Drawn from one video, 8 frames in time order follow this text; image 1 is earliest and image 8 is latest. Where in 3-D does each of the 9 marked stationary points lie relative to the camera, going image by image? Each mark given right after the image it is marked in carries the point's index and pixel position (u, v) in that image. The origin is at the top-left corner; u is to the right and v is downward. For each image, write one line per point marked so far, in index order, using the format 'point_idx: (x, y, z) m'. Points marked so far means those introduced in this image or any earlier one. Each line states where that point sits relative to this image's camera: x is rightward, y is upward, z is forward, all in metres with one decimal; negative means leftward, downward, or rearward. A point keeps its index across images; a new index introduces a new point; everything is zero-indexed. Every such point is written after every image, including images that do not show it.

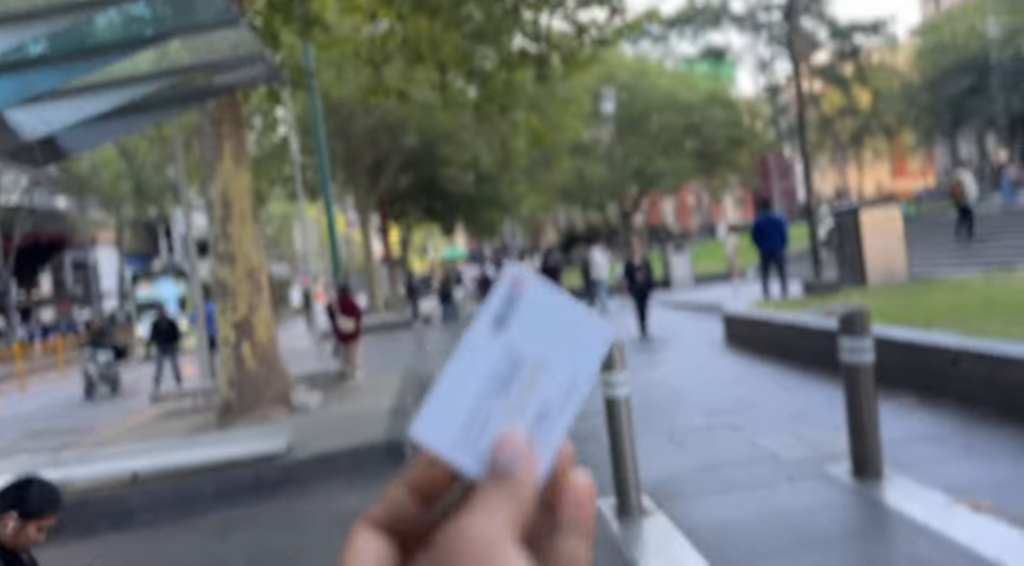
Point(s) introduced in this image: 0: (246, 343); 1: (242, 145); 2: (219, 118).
0: (-3.0, -0.7, +10.5) m
1: (-3.1, +1.6, +10.8) m
2: (-3.3, +1.9, +10.6) m
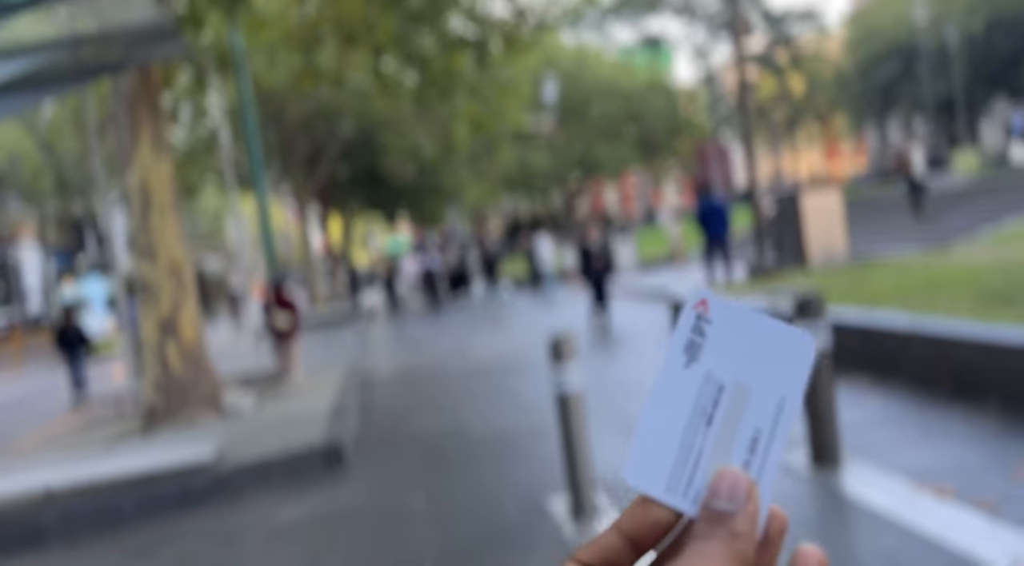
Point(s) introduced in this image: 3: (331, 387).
0: (-3.6, -0.7, +9.9) m
1: (-3.8, +1.6, +10.1) m
2: (-4.0, +1.9, +10.0) m
3: (-2.1, -1.2, +10.9) m
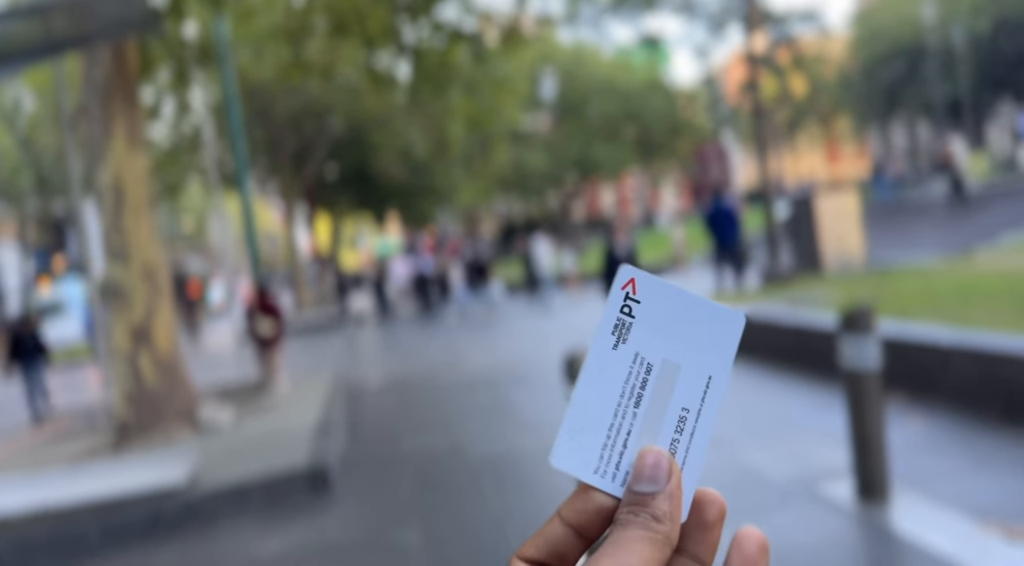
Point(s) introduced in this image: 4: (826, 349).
0: (-3.6, -0.7, +9.1) m
1: (-3.7, +1.6, +9.4) m
2: (-3.9, +1.9, +9.2) m
3: (-2.1, -1.3, +10.1) m
4: (+2.5, -0.5, +7.7) m
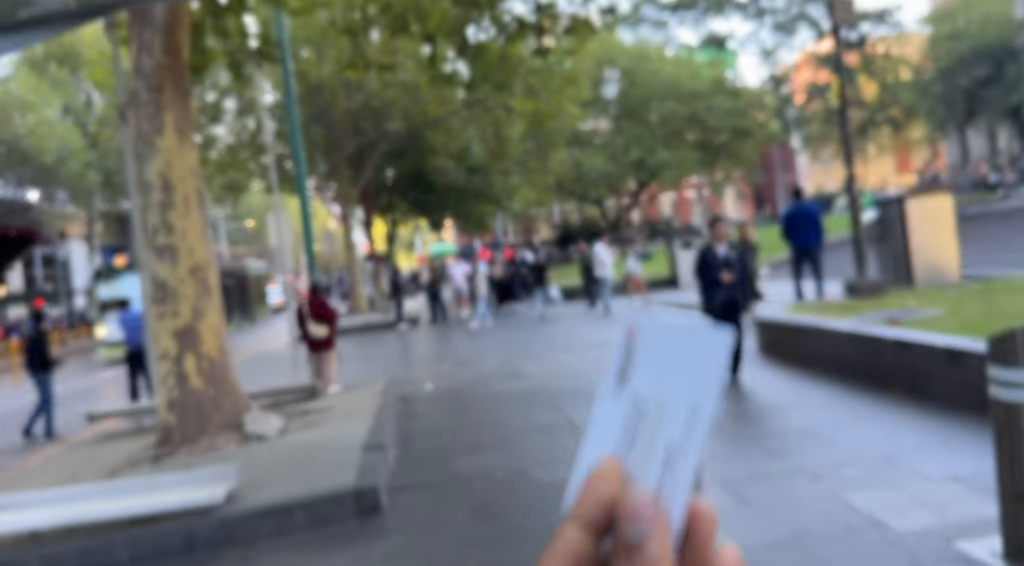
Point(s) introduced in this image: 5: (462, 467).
0: (-3.0, -0.7, +8.7) m
1: (-3.1, +1.6, +9.0) m
2: (-3.3, +1.9, +8.8) m
3: (-1.5, -1.3, +9.6) m
4: (+3.0, -0.6, +6.9) m
5: (-0.4, -1.4, +7.1) m
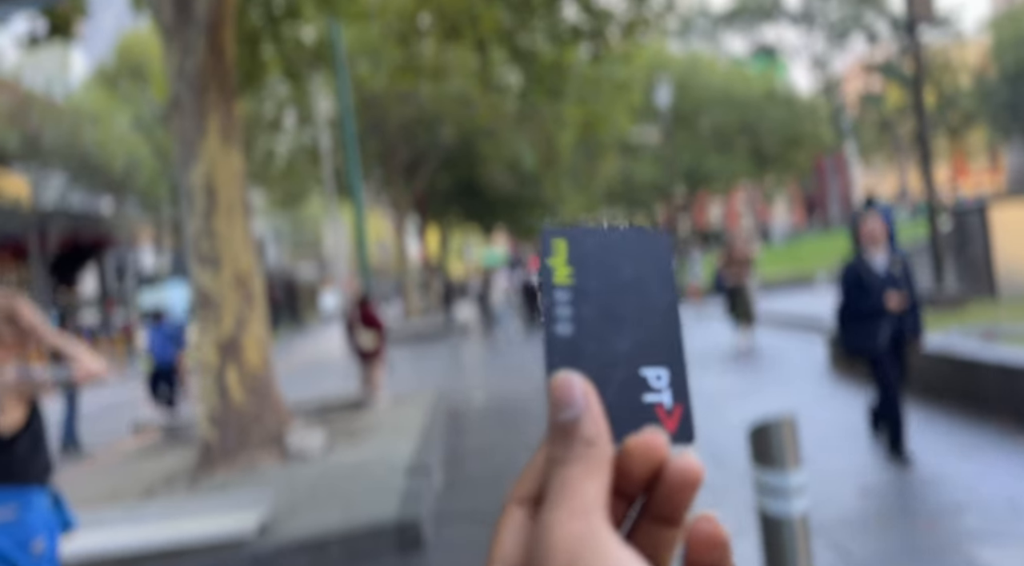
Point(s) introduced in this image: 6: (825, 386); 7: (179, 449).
0: (-2.5, -0.8, +8.4) m
1: (-2.6, +1.5, +8.7) m
2: (-2.8, +1.8, +8.5) m
3: (-1.0, -1.4, +9.2) m
4: (+3.4, -0.7, +6.3) m
5: (0.0, -1.5, +6.7) m
6: (+3.1, -1.0, +9.3) m
7: (-3.5, -1.7, +9.9) m
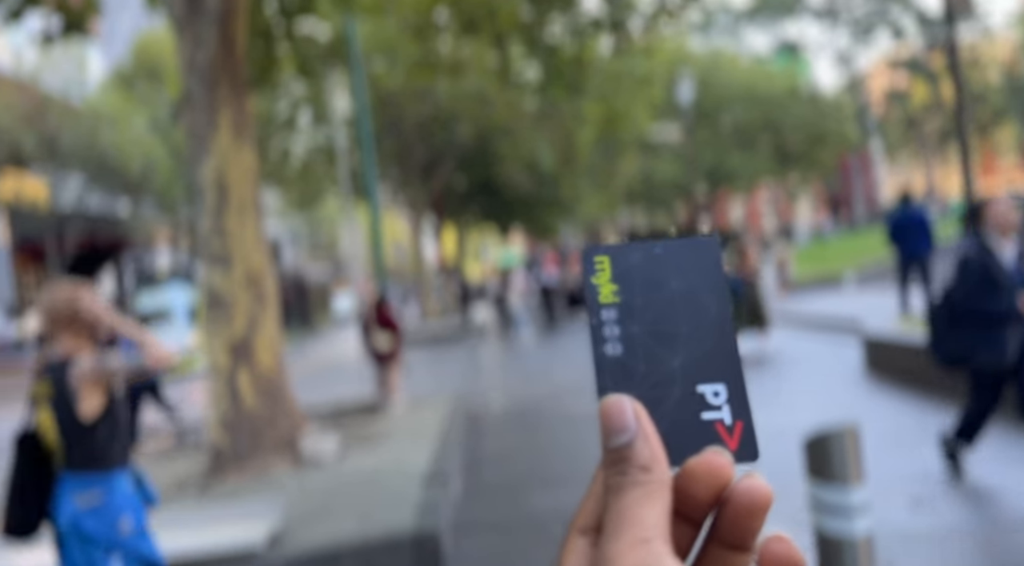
0: (-2.3, -0.8, +8.1) m
1: (-2.4, +1.5, +8.4) m
2: (-2.6, +1.8, +8.2) m
3: (-0.8, -1.4, +8.9) m
4: (+3.6, -0.7, +5.9) m
5: (+0.2, -1.5, +6.3) m
6: (+3.3, -1.0, +9.0) m
7: (-3.3, -1.7, +9.7) m
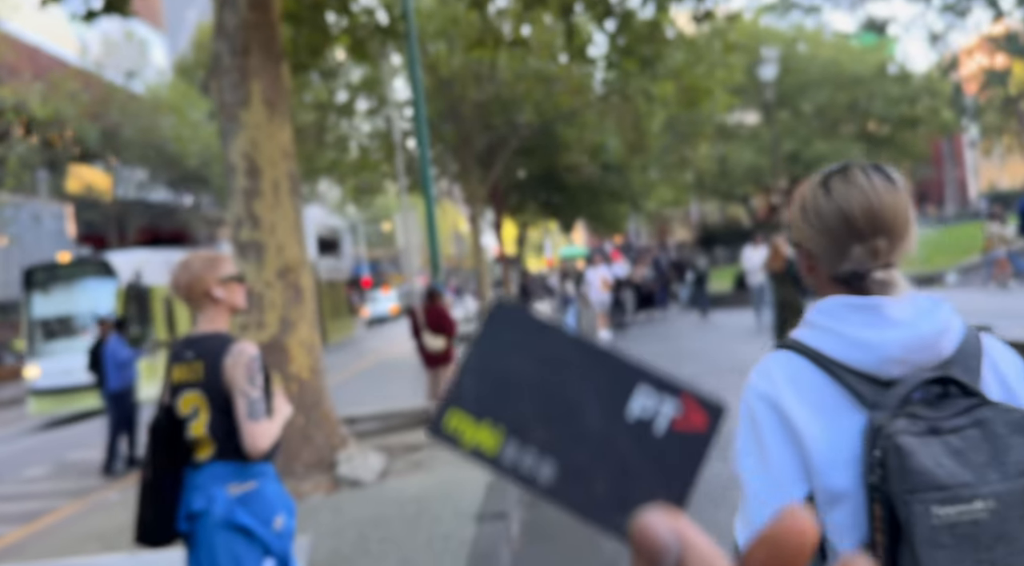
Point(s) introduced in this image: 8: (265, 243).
0: (-1.8, -0.7, +7.1) m
1: (-1.8, +1.5, +7.4) m
2: (-2.1, +1.9, +7.3) m
3: (-0.2, -1.3, +7.8) m
4: (+3.9, -0.7, +4.5) m
5: (+0.6, -1.4, +5.2) m
6: (+3.9, -1.0, +7.6) m
7: (-2.7, -1.7, +8.8) m
8: (-1.9, +0.3, +7.2) m
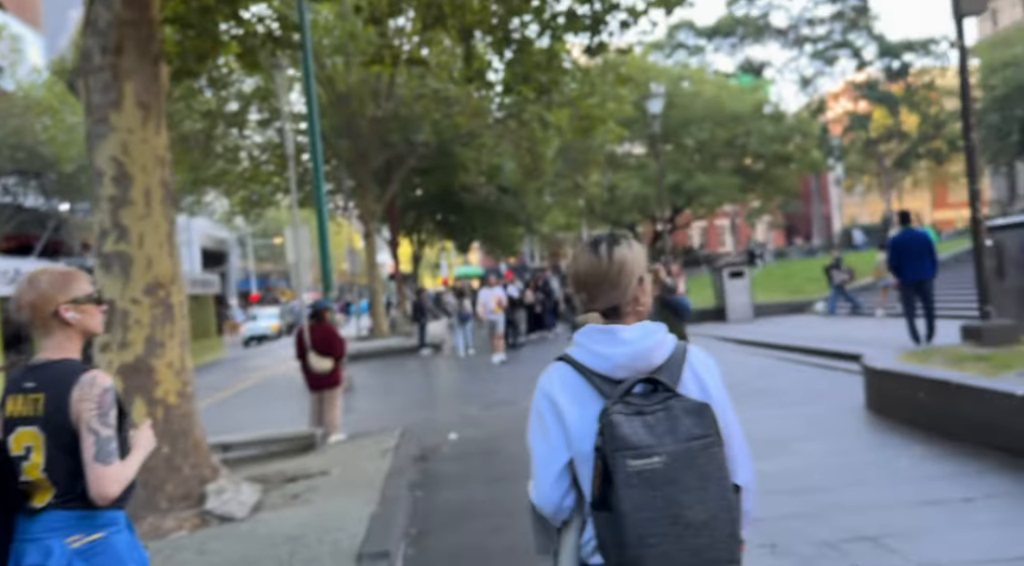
0: (-2.6, -0.9, +6.6) m
1: (-2.6, +1.4, +6.9) m
2: (-2.8, +1.7, +6.8) m
3: (-1.1, -1.5, +7.4) m
4: (+3.4, -1.0, +4.7) m
5: (0.0, -1.6, +4.9) m
6: (+3.0, -1.3, +7.7) m
7: (-3.7, -1.8, +8.1) m
8: (-2.7, +0.2, +6.7) m
